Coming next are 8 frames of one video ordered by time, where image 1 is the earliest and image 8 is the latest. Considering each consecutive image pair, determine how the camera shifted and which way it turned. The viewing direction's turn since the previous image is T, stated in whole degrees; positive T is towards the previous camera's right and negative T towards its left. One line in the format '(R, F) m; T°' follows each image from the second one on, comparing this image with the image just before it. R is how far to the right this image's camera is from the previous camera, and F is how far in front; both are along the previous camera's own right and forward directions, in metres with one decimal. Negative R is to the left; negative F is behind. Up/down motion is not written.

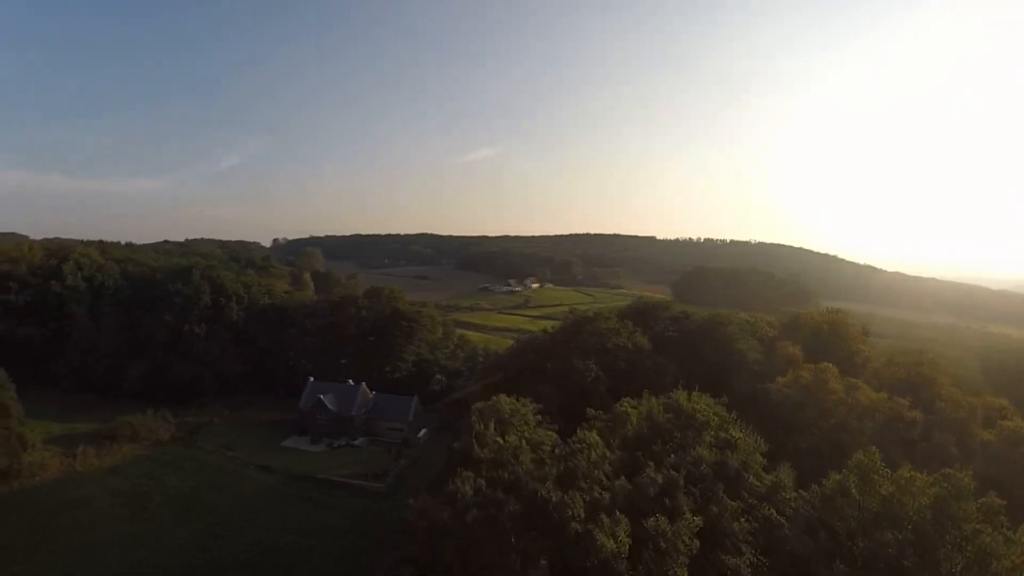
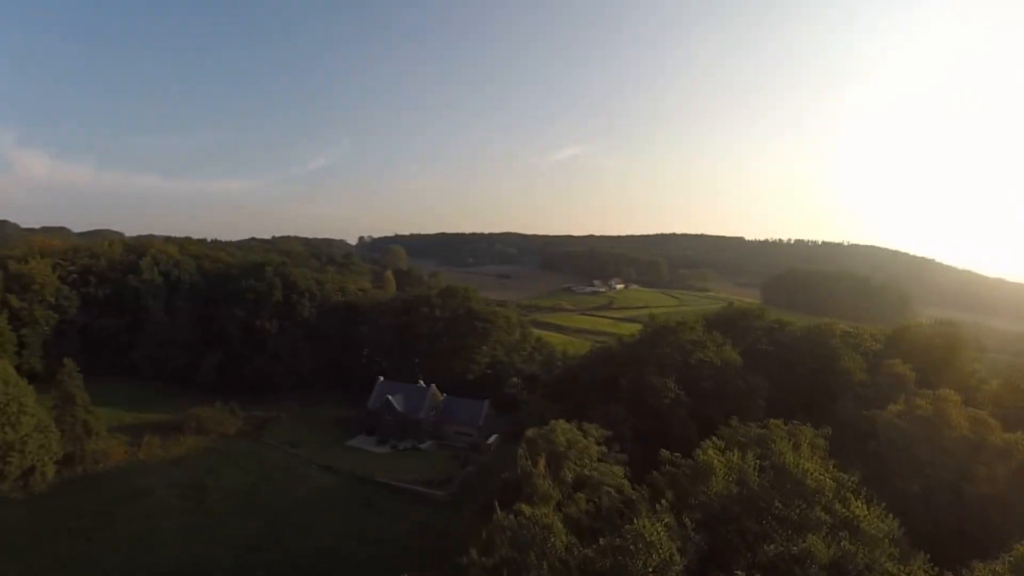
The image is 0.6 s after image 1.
(+0.4, +2.1) m; -6°
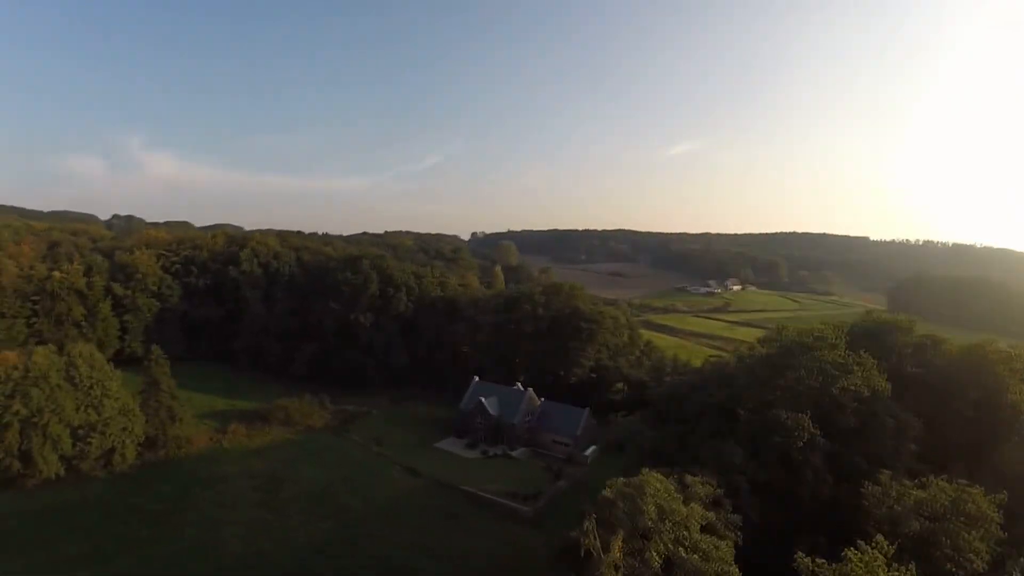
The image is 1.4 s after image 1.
(+0.5, +3.0) m; -9°
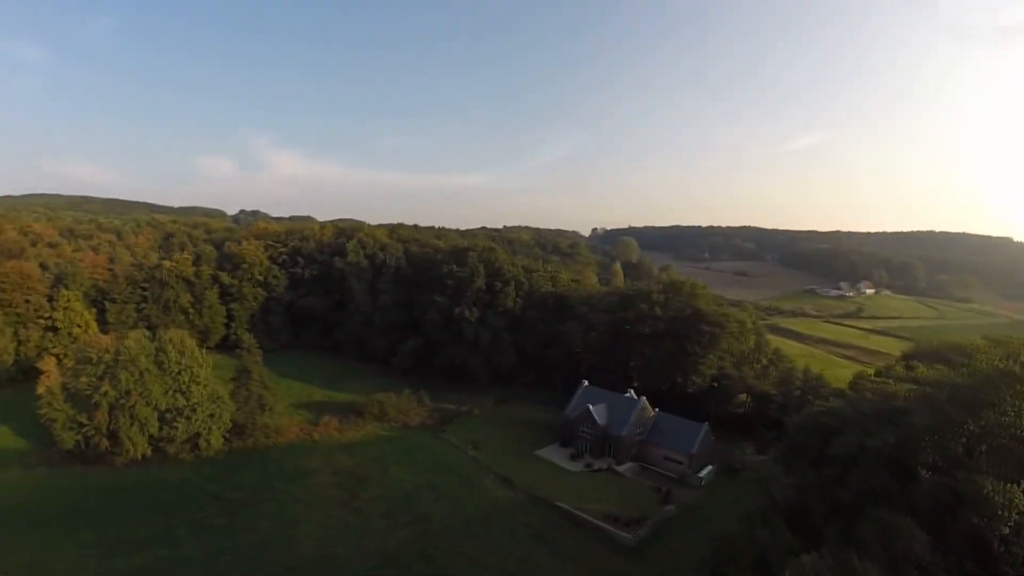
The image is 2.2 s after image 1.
(+0.4, +3.3) m; -9°
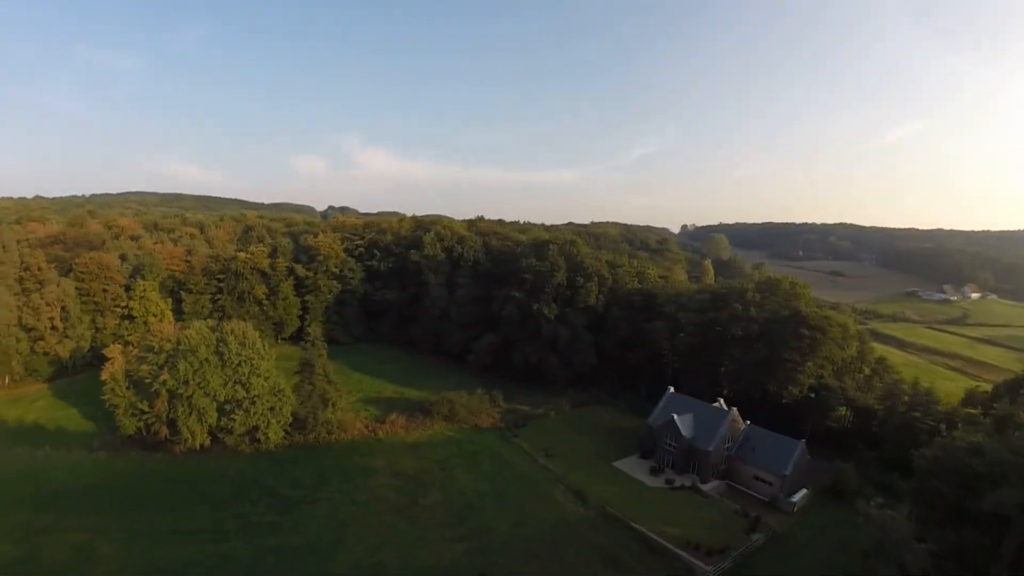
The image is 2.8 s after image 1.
(+0.4, +2.5) m; -7°
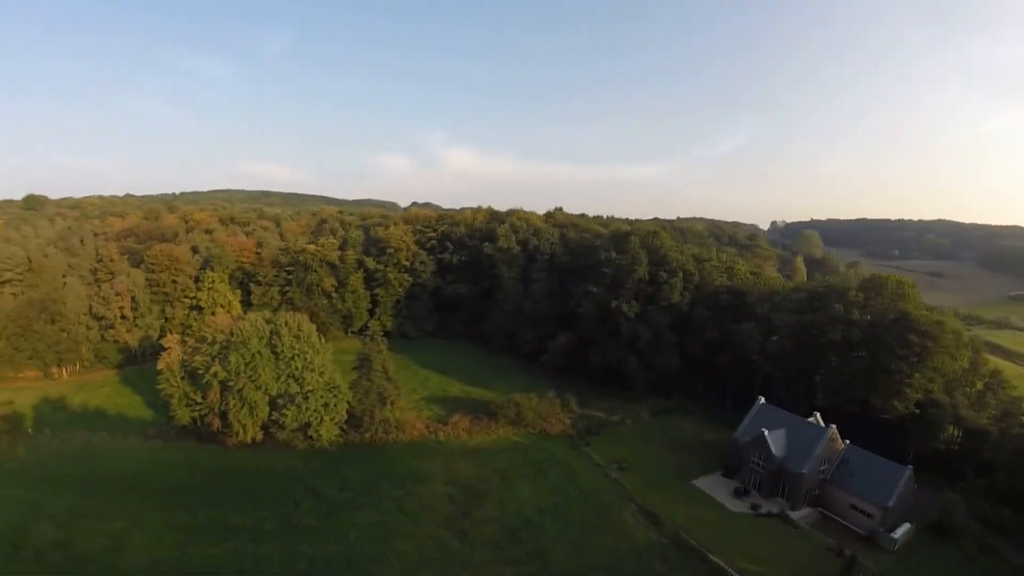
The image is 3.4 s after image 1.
(+0.4, +2.8) m; -6°
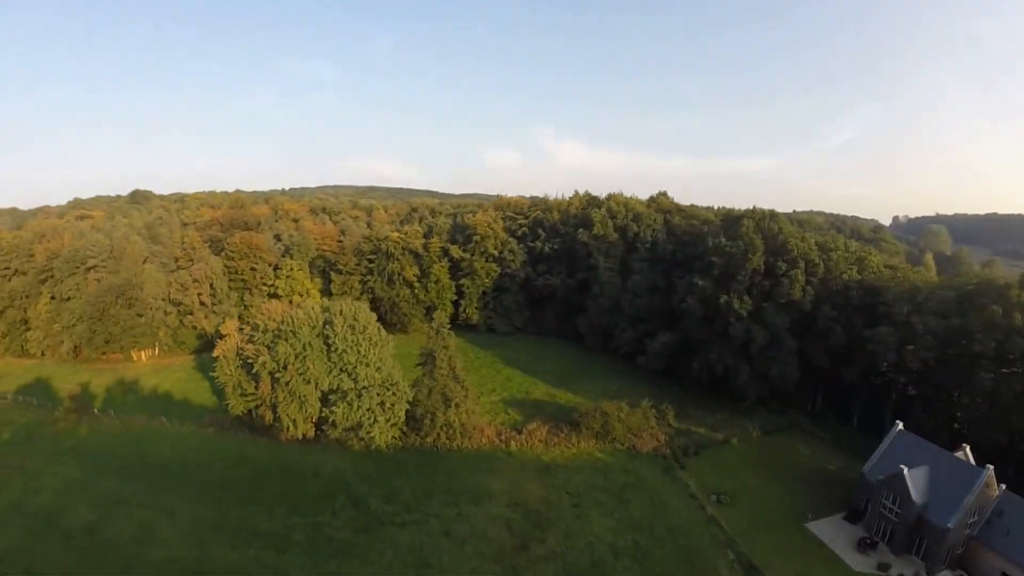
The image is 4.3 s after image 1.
(+0.9, +4.4) m; -8°
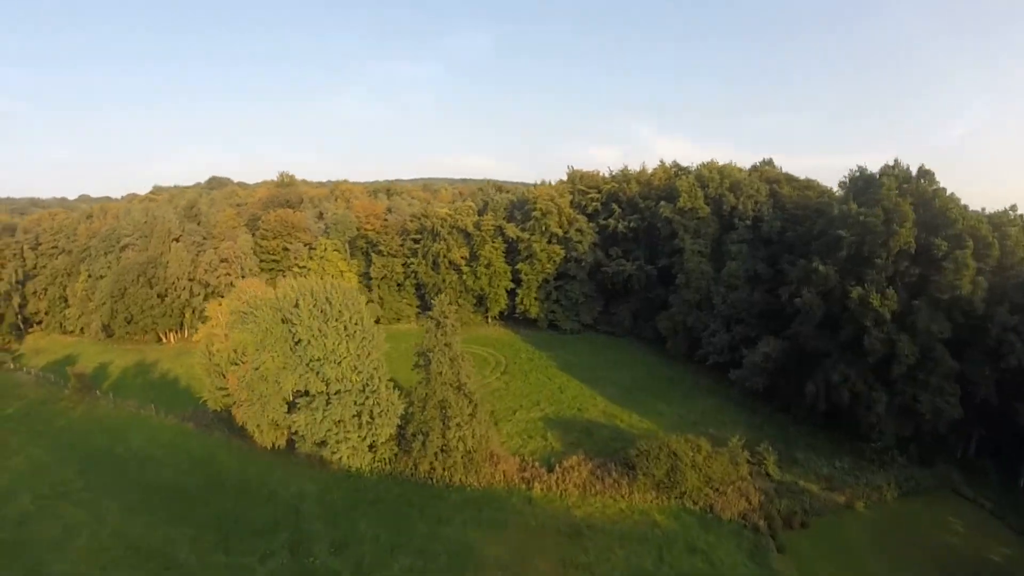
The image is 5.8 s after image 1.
(+1.9, +8.0) m; -8°
